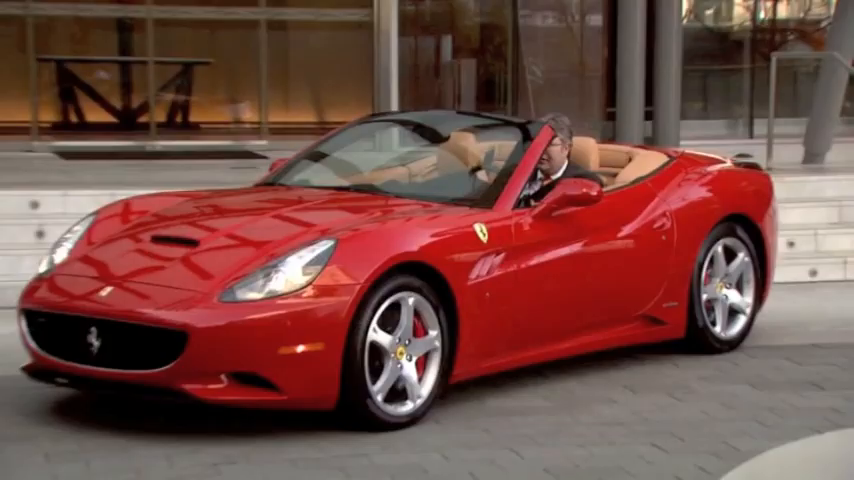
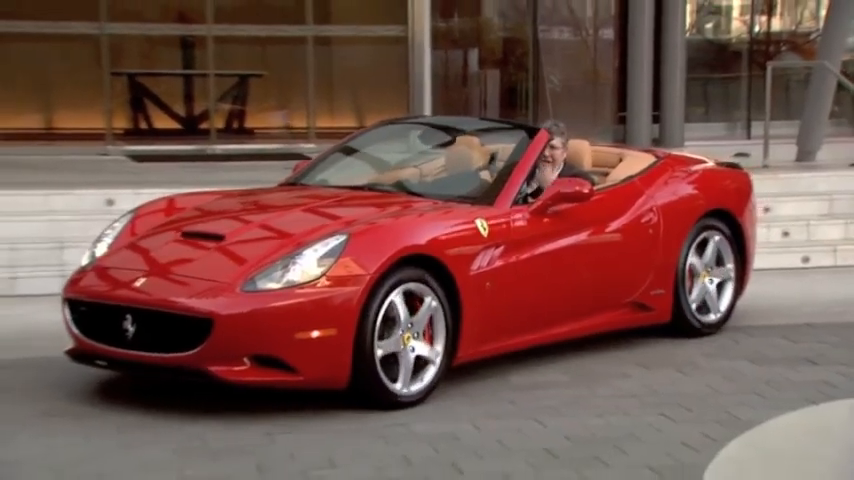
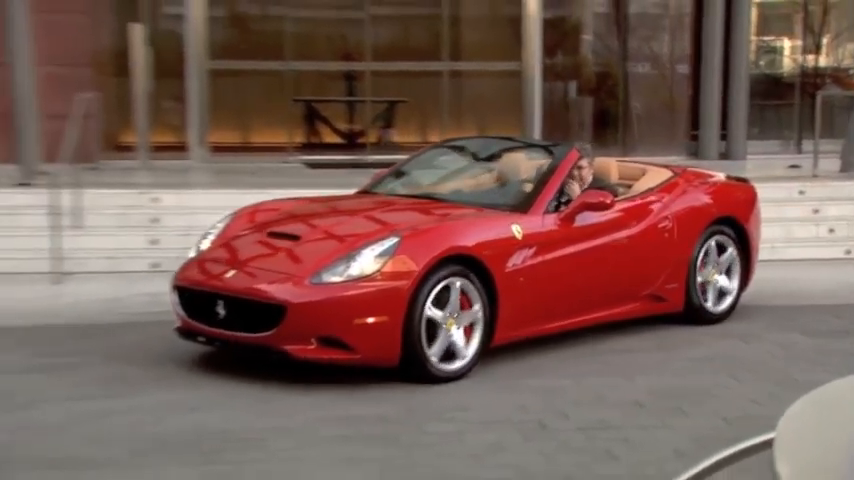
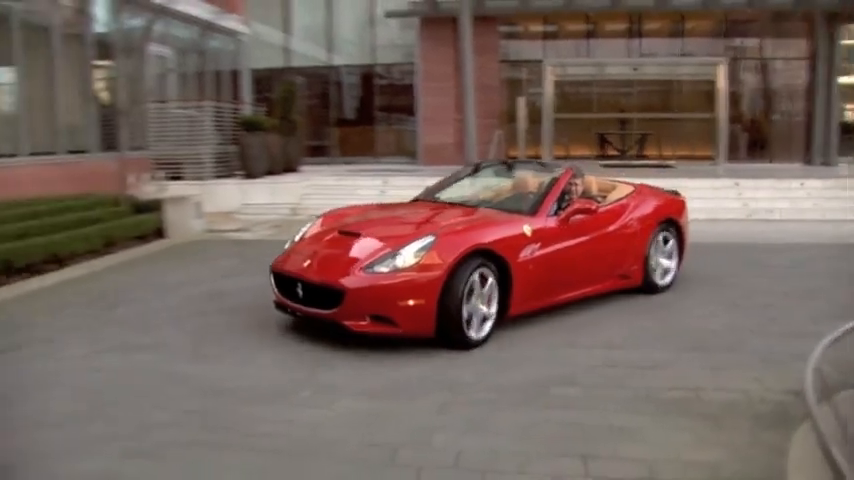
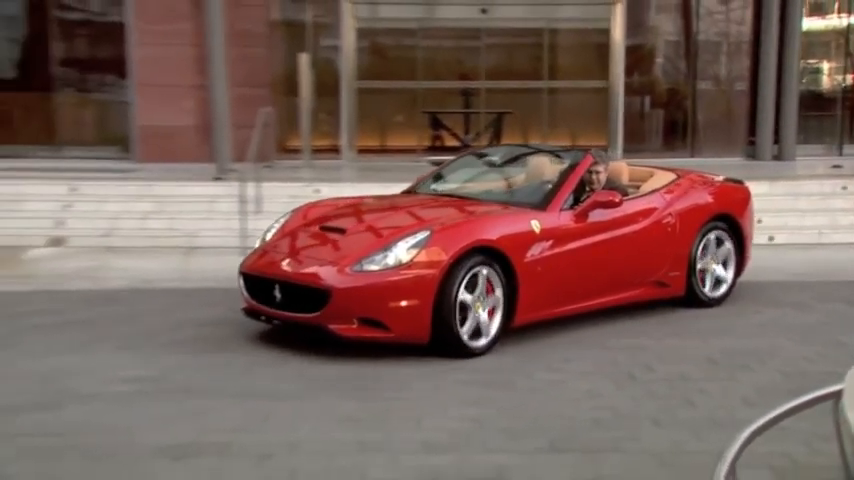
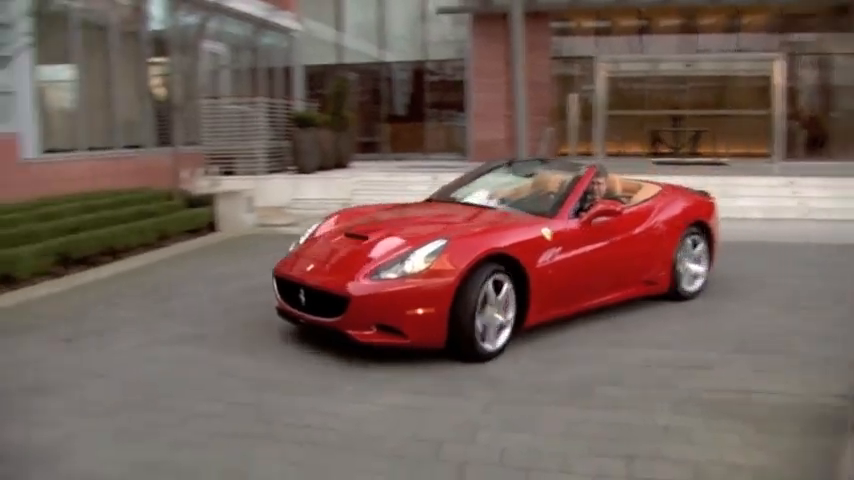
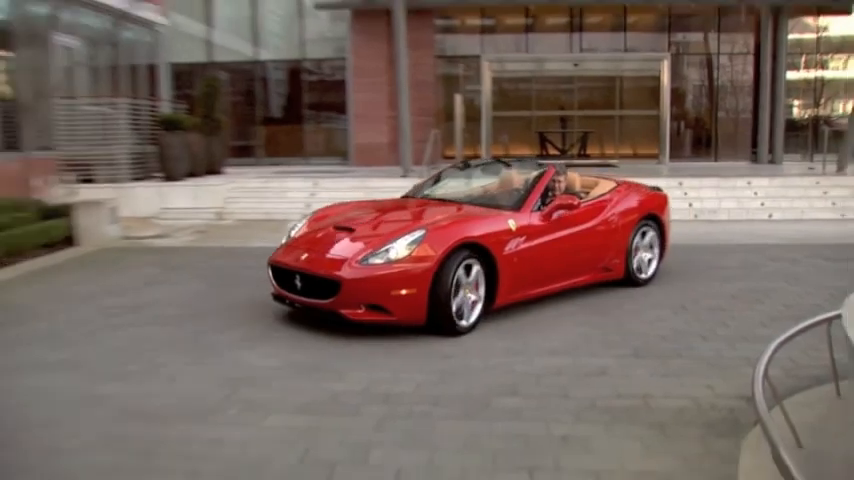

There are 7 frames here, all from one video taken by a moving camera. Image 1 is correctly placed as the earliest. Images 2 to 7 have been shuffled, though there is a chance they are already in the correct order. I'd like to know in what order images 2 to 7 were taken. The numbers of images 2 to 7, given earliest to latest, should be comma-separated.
2, 3, 5, 7, 4, 6
